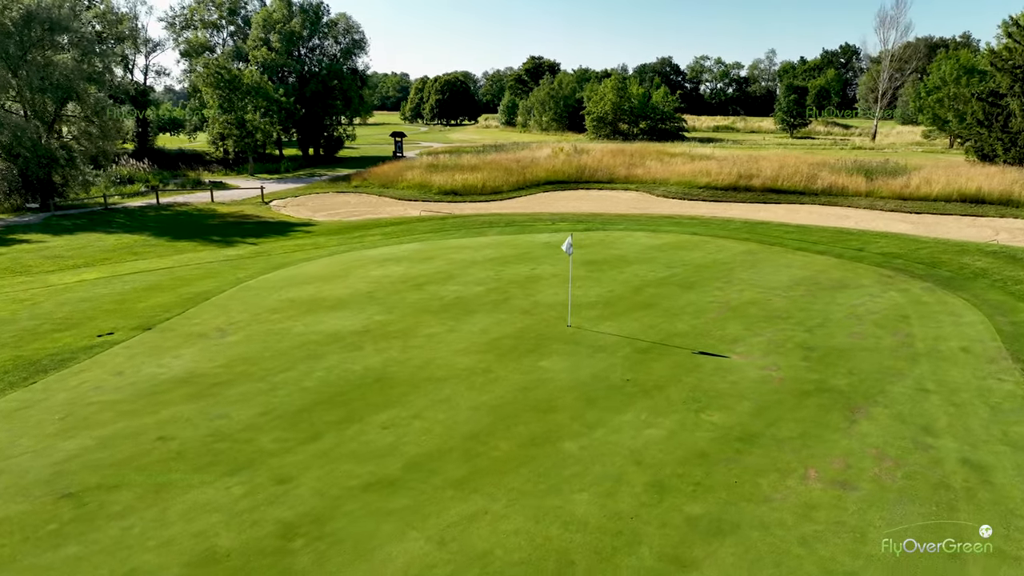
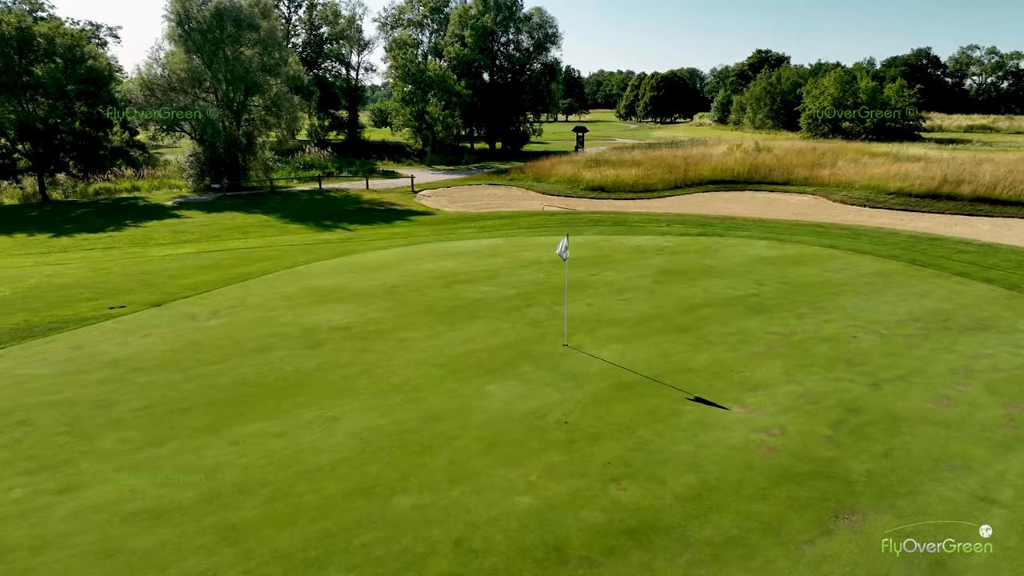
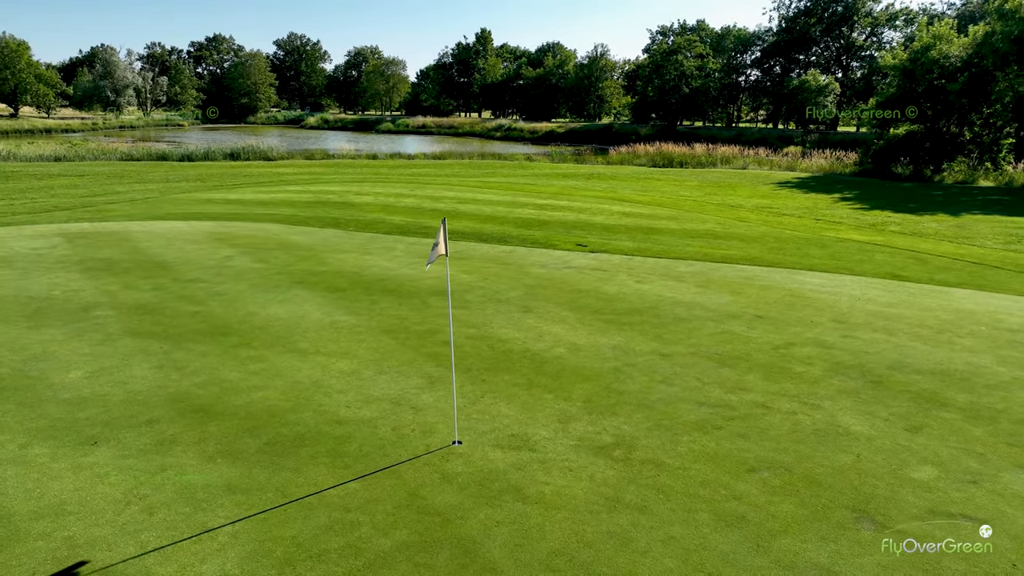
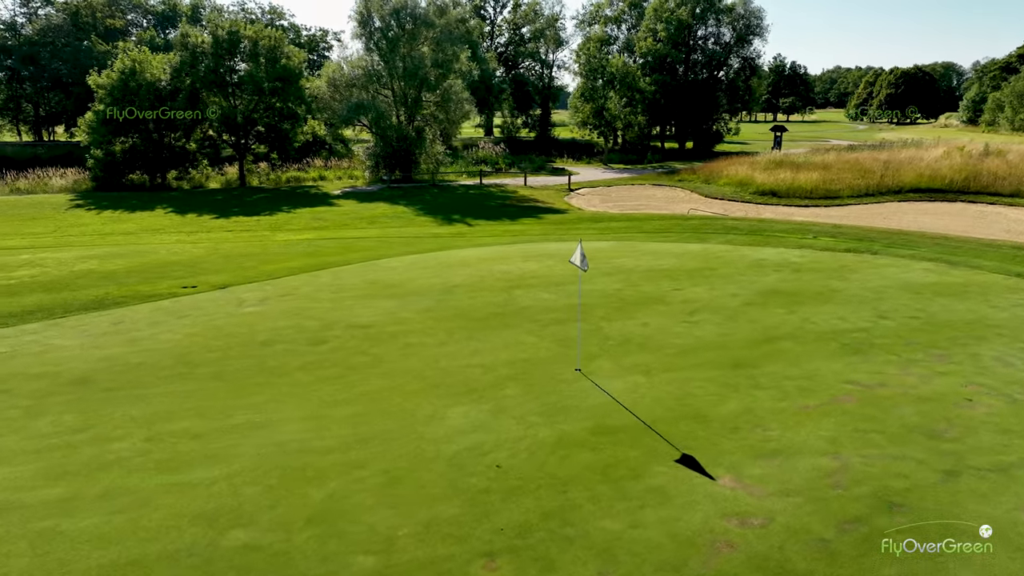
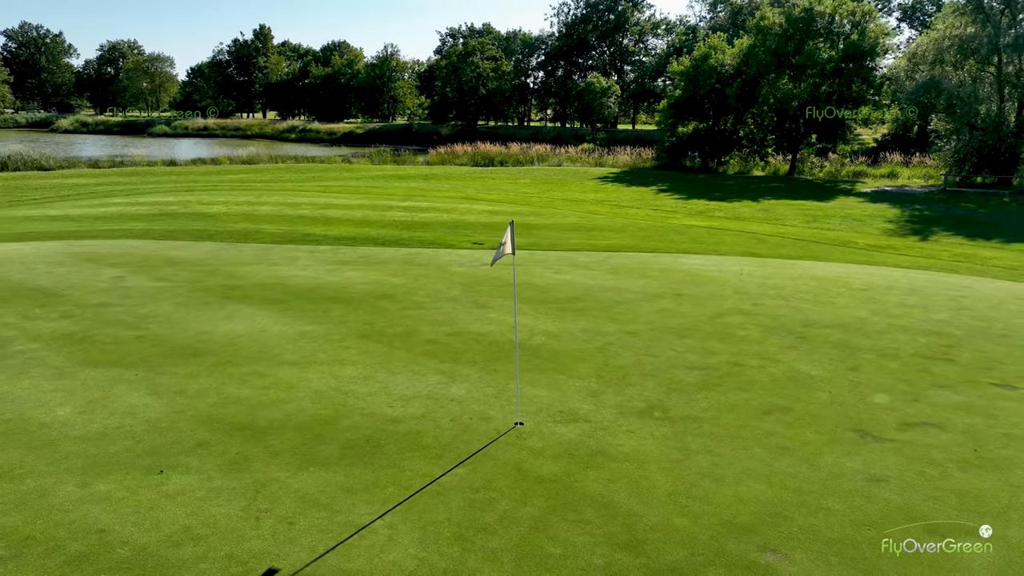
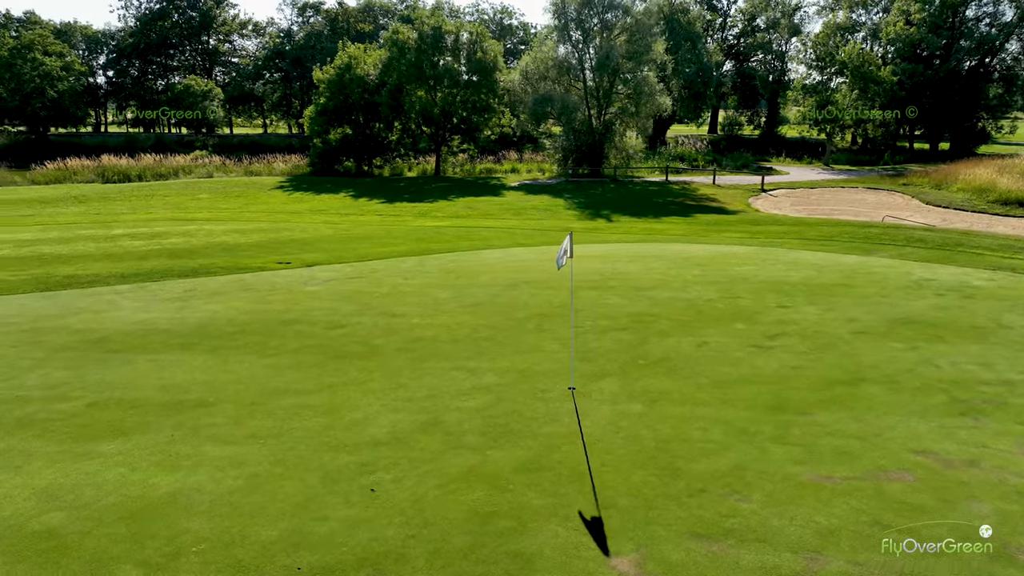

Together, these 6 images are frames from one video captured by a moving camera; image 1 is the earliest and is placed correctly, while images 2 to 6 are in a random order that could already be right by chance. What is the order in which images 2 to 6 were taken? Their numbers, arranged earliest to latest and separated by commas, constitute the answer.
2, 4, 6, 5, 3
